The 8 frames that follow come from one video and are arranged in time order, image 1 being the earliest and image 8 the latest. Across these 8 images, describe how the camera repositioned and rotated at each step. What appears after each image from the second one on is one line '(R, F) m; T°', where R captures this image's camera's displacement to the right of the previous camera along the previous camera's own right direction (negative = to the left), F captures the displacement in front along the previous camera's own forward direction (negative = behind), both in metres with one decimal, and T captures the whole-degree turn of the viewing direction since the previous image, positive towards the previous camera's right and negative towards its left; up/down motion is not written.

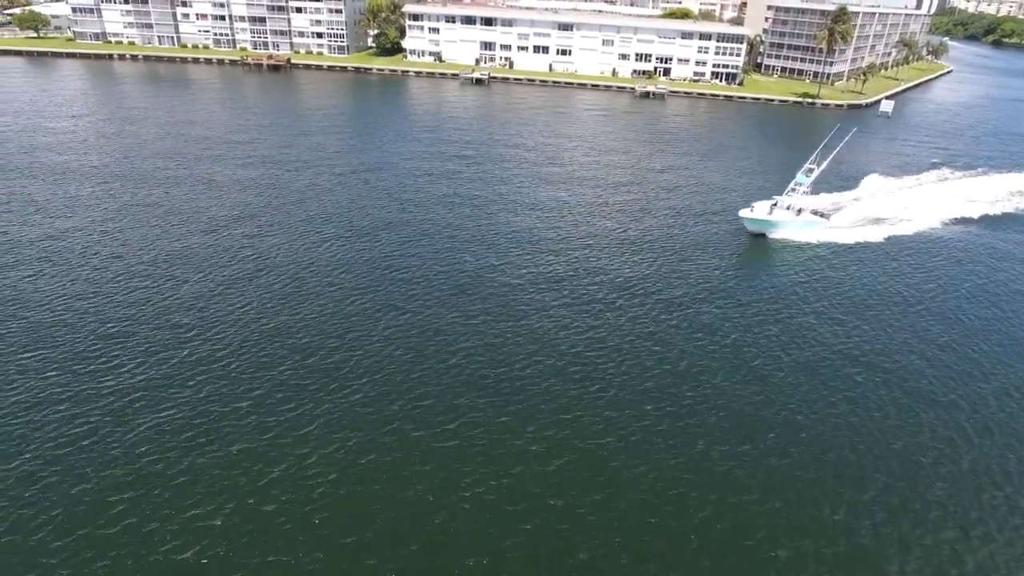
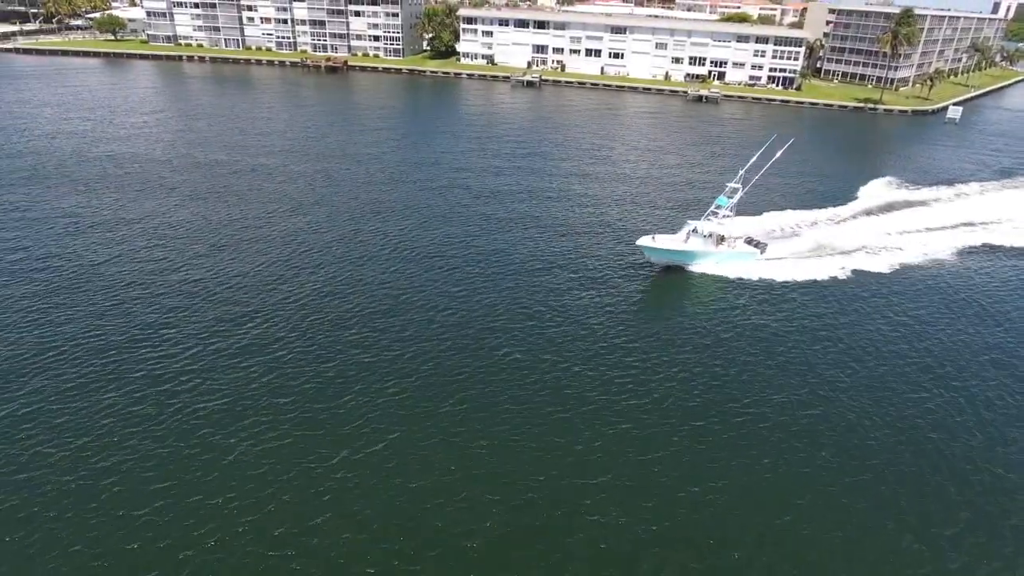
(+0.6, -0.2) m; -4°
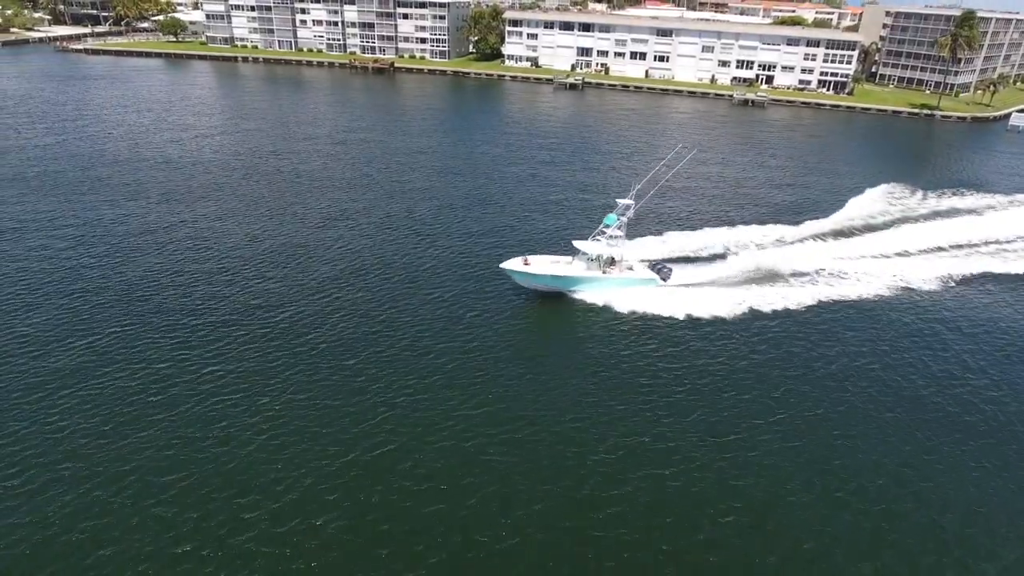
(+1.0, +0.3) m; -4°
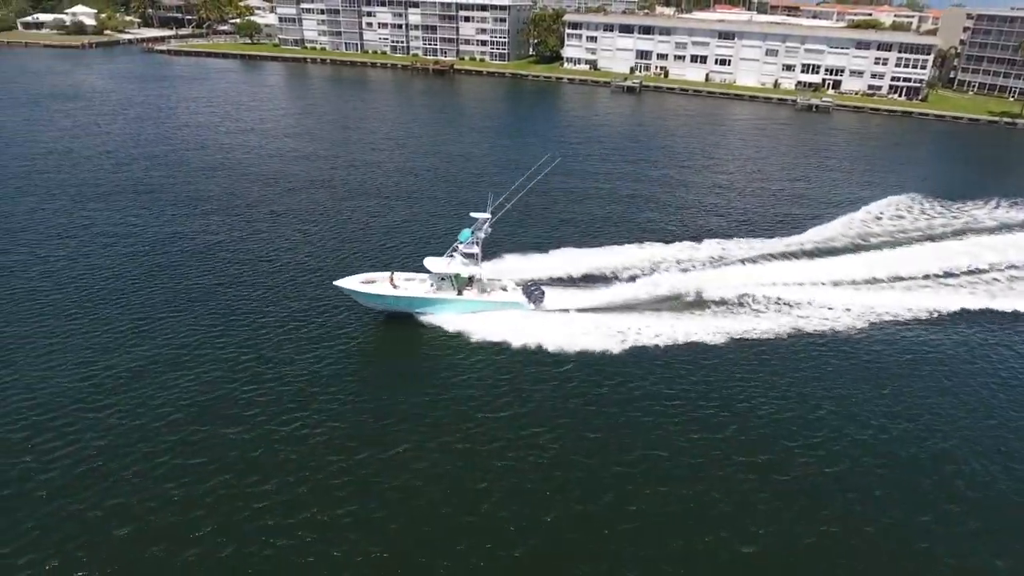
(+1.2, +0.3) m; -5°
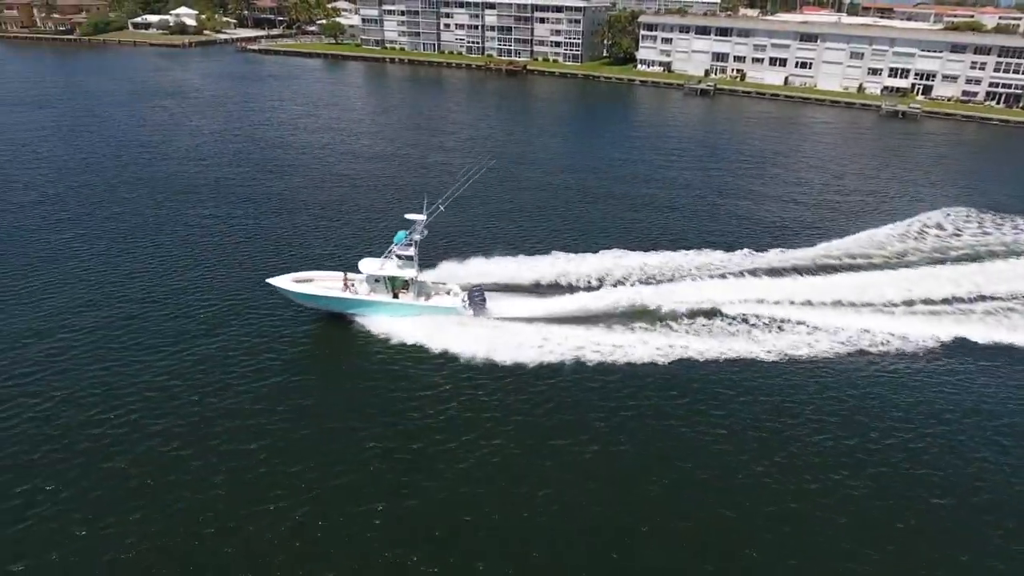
(+1.1, +0.1) m; -6°
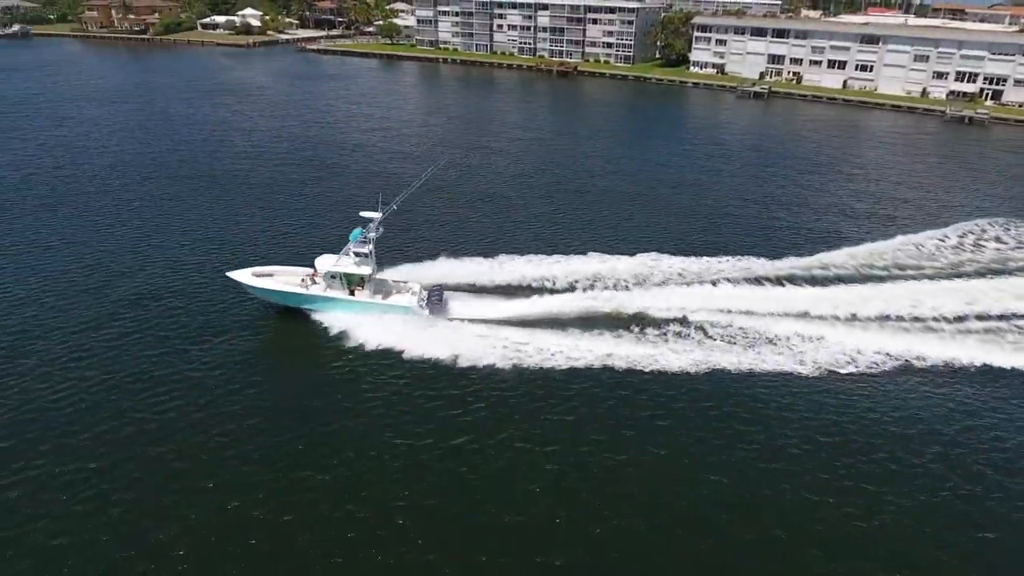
(+0.8, +0.1) m; -4°
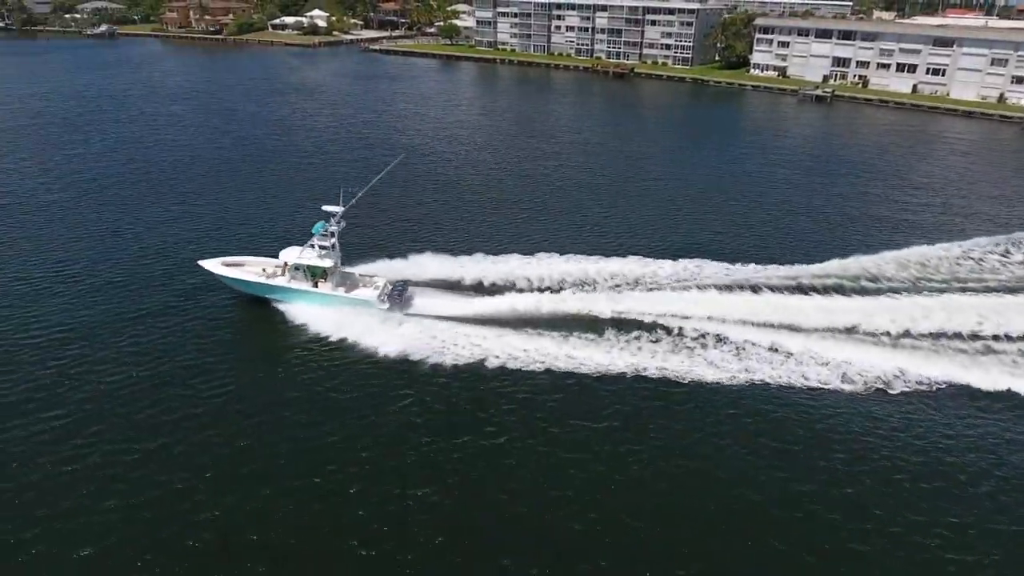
(+0.8, +0.1) m; -4°
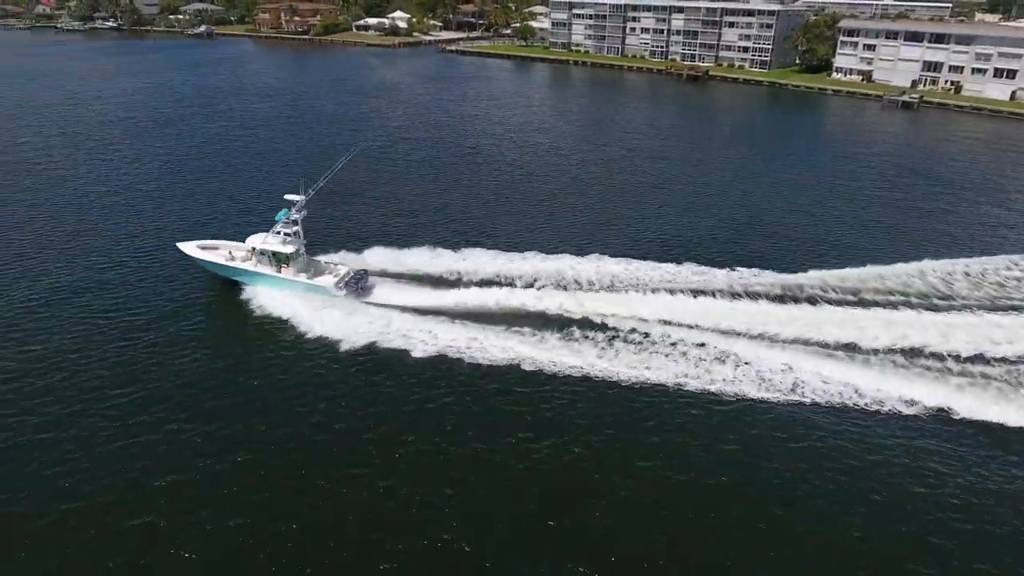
(+1.0, +0.1) m; -6°
